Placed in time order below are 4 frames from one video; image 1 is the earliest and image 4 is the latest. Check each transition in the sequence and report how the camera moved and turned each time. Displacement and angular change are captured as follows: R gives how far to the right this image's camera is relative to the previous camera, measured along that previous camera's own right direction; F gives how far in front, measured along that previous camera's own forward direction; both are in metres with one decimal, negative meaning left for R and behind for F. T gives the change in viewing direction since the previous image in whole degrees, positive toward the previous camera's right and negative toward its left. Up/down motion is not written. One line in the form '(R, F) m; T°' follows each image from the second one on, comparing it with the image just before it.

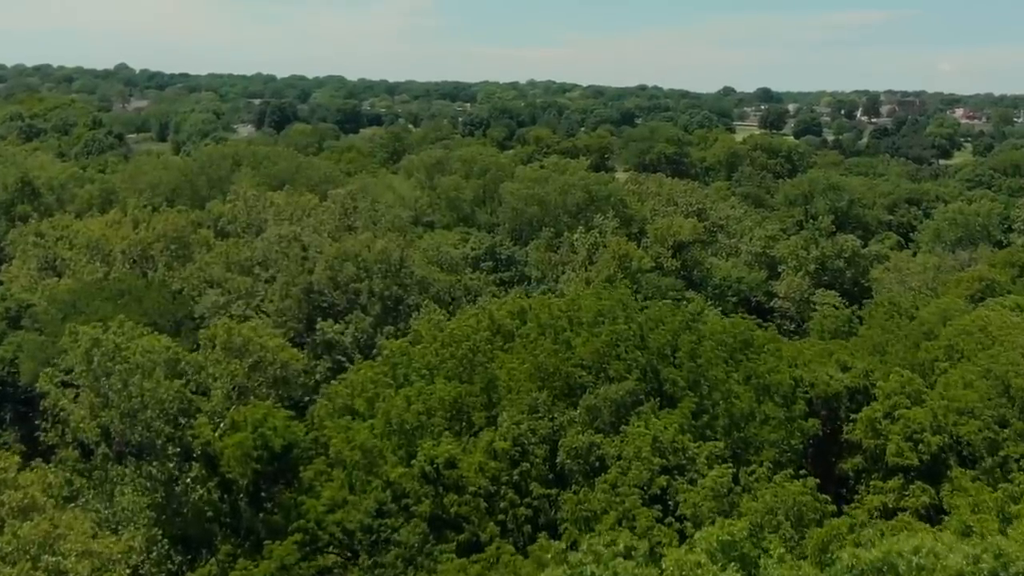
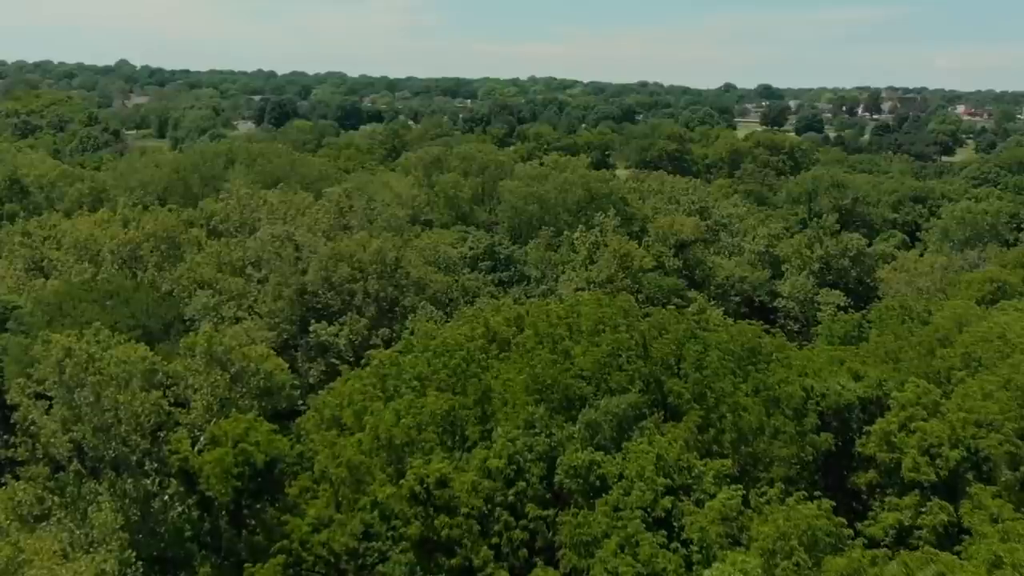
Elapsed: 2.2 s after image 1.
(+0.1, +1.0) m; 0°
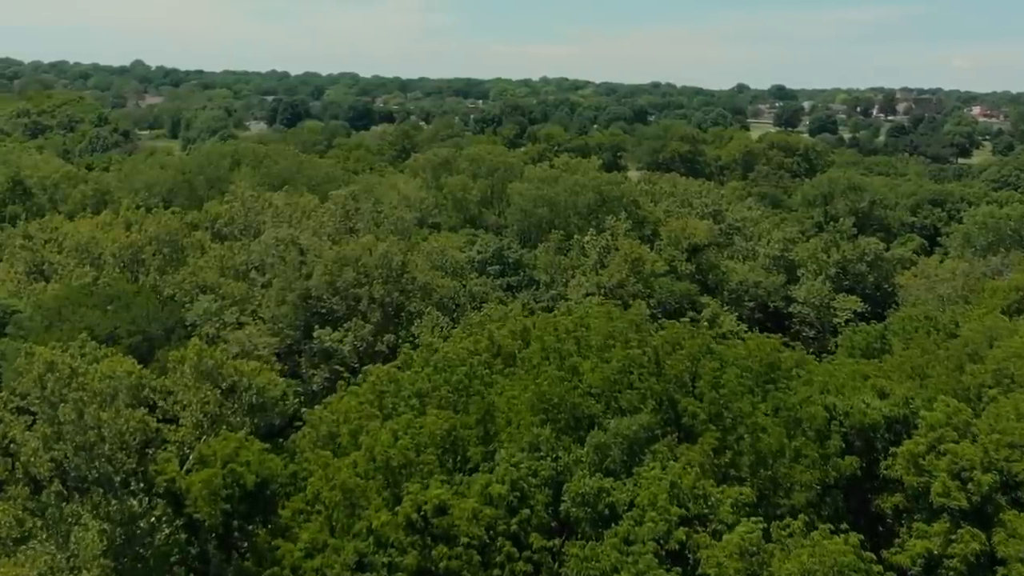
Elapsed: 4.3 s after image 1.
(+0.1, +1.0) m; -1°
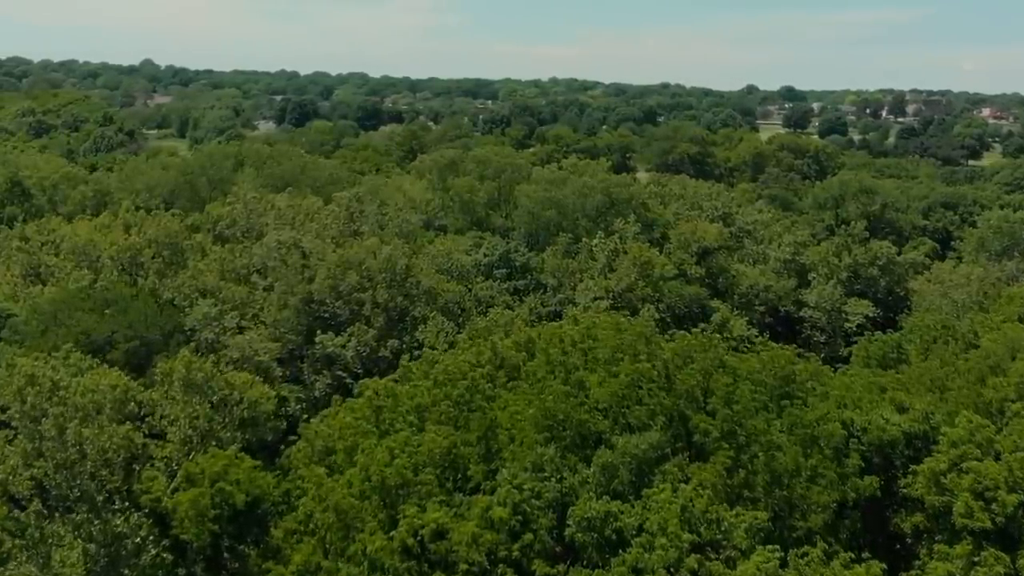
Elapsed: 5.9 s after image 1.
(+0.1, +0.7) m; 0°
